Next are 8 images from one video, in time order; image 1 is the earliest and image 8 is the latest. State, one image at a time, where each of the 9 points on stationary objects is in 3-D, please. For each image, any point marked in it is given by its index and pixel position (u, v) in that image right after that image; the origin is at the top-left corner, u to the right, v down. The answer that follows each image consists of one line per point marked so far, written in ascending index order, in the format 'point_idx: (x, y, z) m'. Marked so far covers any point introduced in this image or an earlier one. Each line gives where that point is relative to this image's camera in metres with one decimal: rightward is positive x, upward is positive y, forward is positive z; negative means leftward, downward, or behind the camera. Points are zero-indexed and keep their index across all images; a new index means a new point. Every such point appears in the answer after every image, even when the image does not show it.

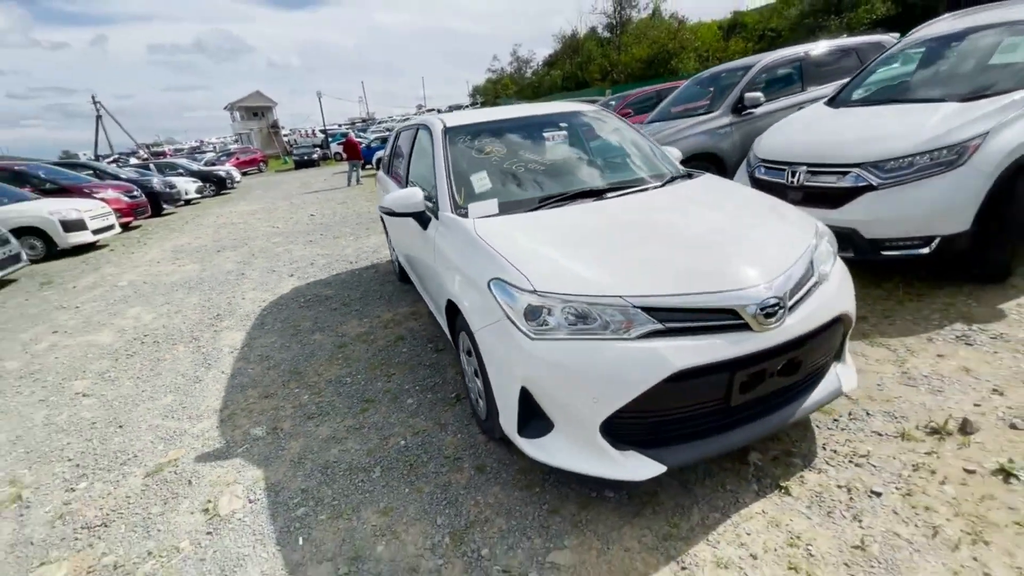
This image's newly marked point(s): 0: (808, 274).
0: (+1.2, +0.1, +2.0) m
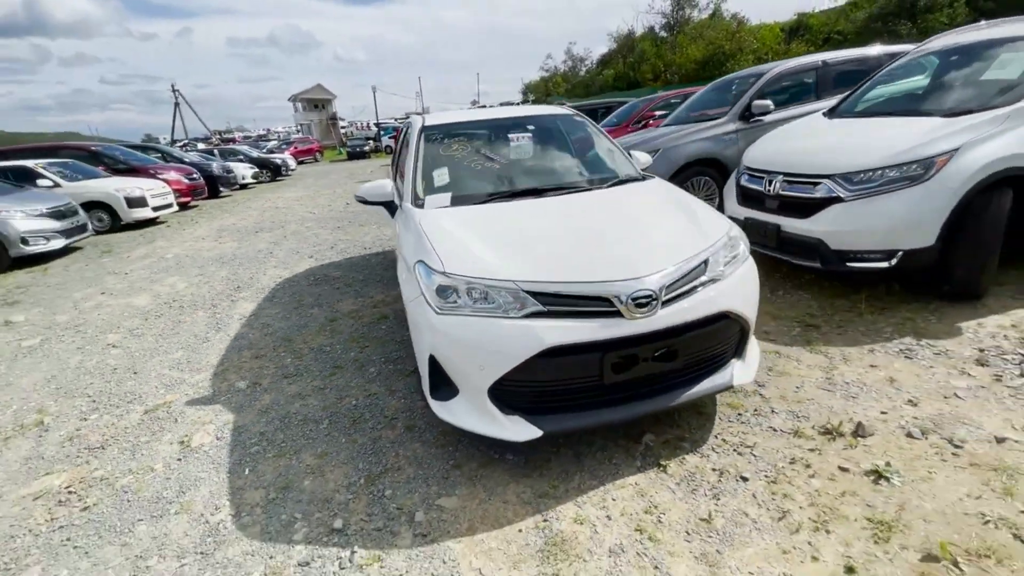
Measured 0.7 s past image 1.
0: (+0.9, +0.1, +2.2) m
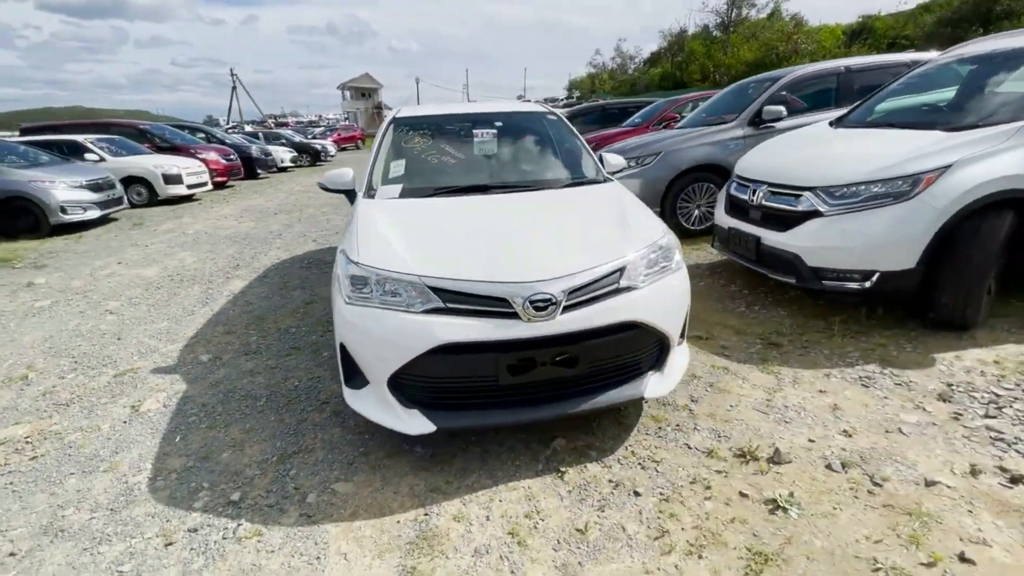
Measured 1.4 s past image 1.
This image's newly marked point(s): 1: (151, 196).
0: (+0.4, 0.0, +2.2) m
1: (-7.7, +2.0, +10.2) m
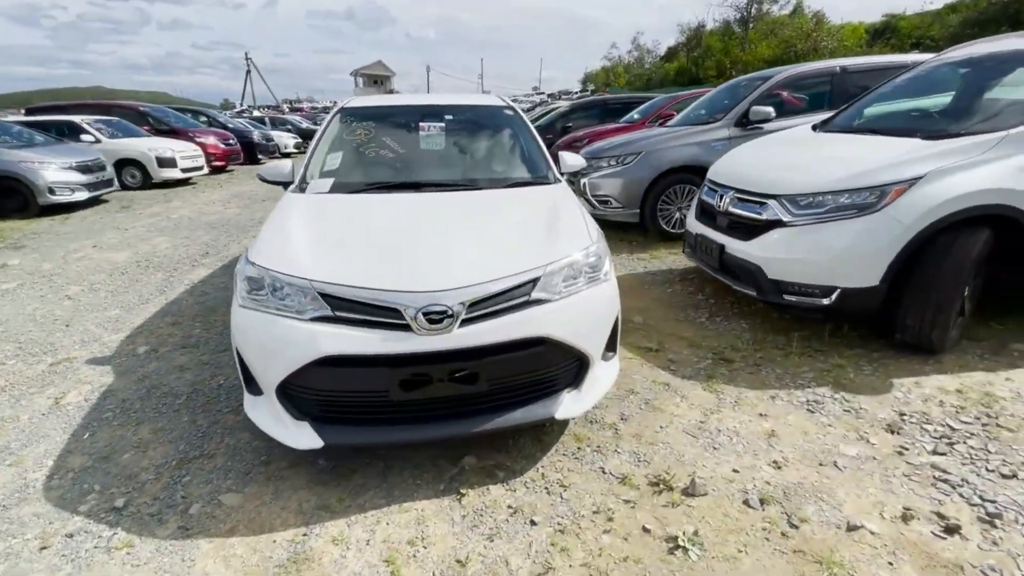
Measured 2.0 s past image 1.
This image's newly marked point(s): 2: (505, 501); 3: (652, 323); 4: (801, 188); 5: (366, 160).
0: (0.0, 0.0, +2.0) m
1: (-7.9, +2.3, +10.2) m
2: (0.0, -0.9, +2.0) m
3: (+1.1, -0.3, +3.7) m
4: (+2.0, +0.7, +3.2) m
5: (-1.0, +0.8, +3.1) m
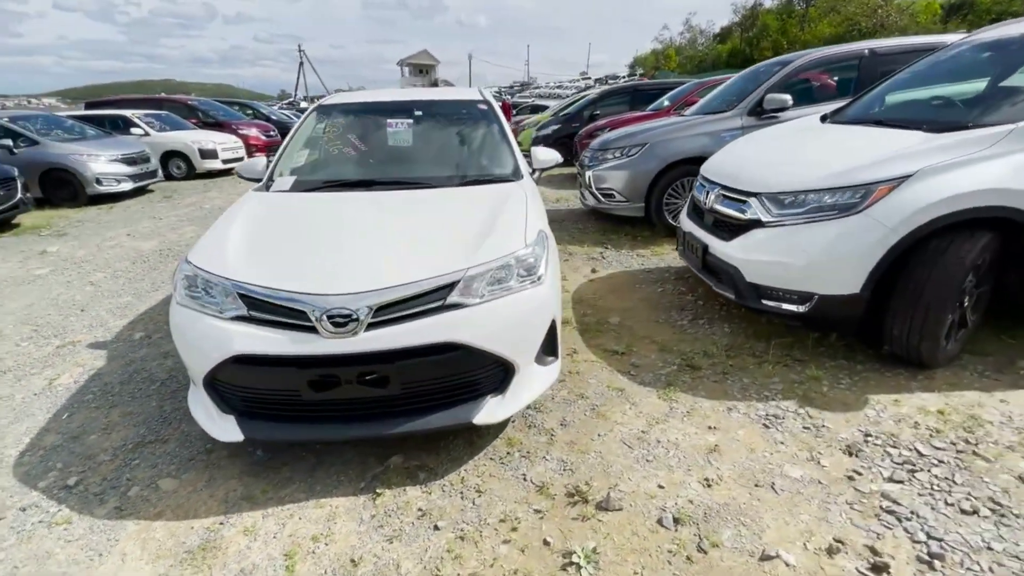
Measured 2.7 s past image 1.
0: (-0.3, 0.0, +2.0) m
1: (-7.4, +2.7, +10.8) m
2: (-0.4, -0.9, +2.0) m
3: (+0.9, -0.3, +3.5) m
4: (+1.7, +0.6, +3.0) m
5: (-1.2, +0.9, +3.1) m
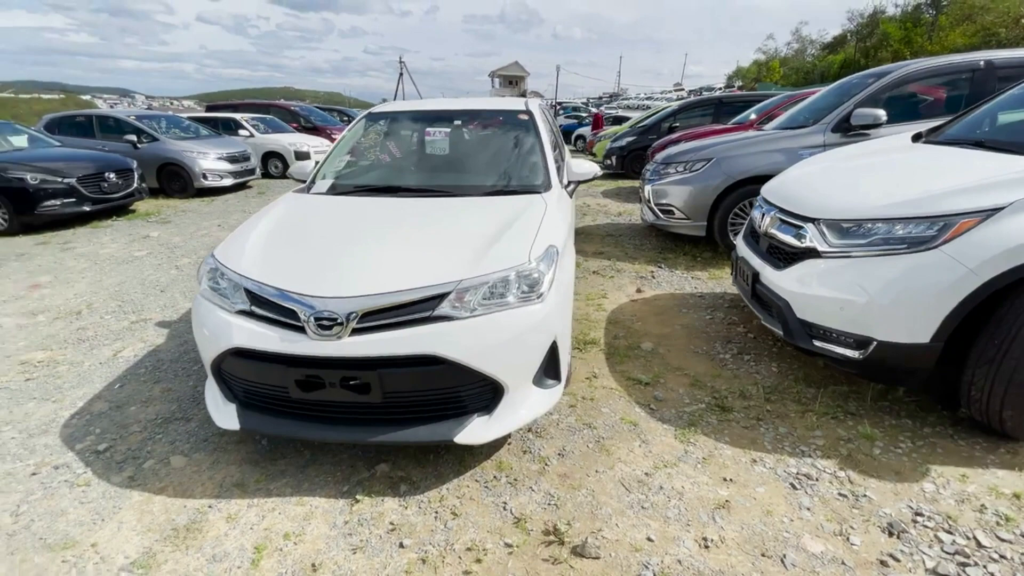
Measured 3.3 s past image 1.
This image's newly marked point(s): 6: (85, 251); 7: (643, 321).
0: (-0.4, -0.1, +2.0) m
1: (-5.7, +3.0, +11.8) m
2: (-0.5, -1.0, +2.0) m
3: (+1.0, -0.5, +3.3) m
4: (+1.8, +0.4, +2.6) m
5: (-1.0, +0.8, +3.2) m
6: (-5.4, +0.5, +6.0) m
7: (+1.1, -0.3, +3.8) m
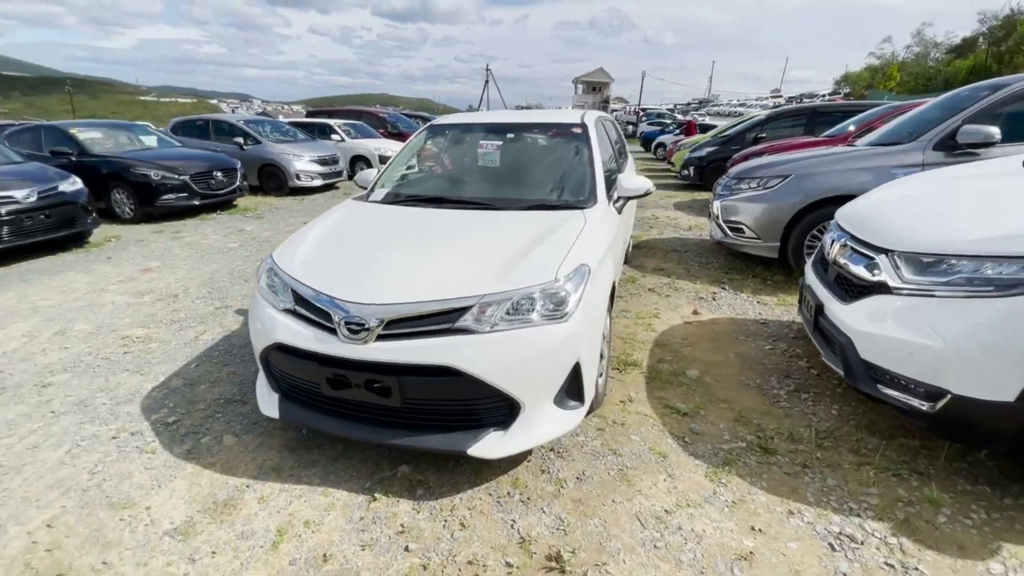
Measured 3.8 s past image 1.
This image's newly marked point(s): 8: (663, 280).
0: (-0.3, -0.1, +2.0) m
1: (-3.8, +3.1, +12.6) m
2: (-0.5, -1.0, +2.1) m
3: (+1.3, -0.6, +3.1) m
4: (+2.0, +0.2, +2.3) m
5: (-0.6, +0.8, +3.4) m
6: (-4.6, +0.7, +6.7) m
7: (+1.4, -0.4, +3.6) m
8: (+1.6, +0.1, +5.0) m
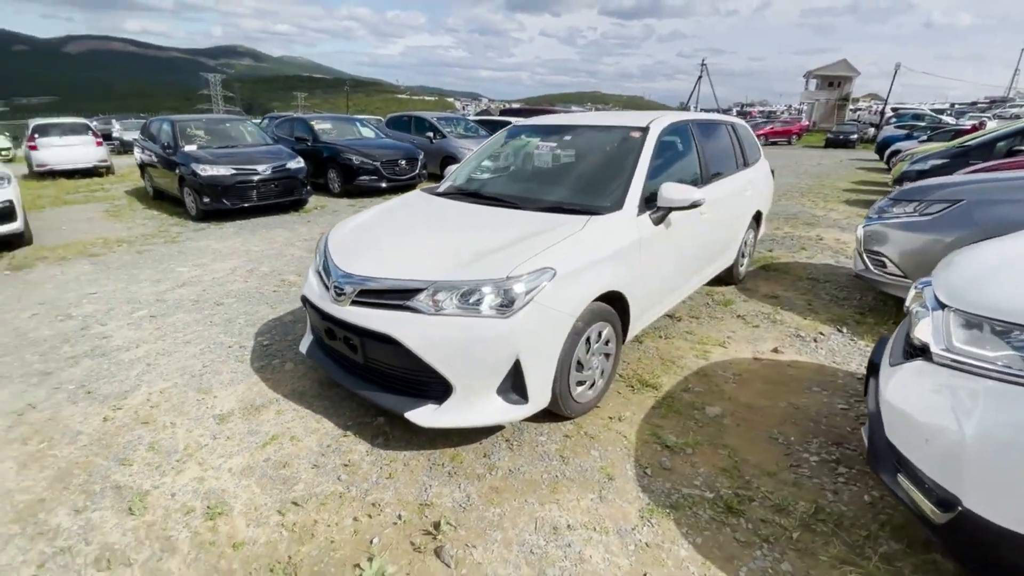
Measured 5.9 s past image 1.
0: (-0.5, 0.0, +2.3) m
1: (+0.7, +3.4, +13.3) m
2: (-0.8, -0.9, +2.5) m
3: (+1.2, -0.8, +2.7) m
4: (+1.8, -0.1, +1.7) m
5: (-0.2, +0.9, +3.7) m
6: (-2.5, +1.3, +8.3) m
7: (+1.5, -0.6, +3.2) m
8: (+2.3, -0.2, +4.3) m
